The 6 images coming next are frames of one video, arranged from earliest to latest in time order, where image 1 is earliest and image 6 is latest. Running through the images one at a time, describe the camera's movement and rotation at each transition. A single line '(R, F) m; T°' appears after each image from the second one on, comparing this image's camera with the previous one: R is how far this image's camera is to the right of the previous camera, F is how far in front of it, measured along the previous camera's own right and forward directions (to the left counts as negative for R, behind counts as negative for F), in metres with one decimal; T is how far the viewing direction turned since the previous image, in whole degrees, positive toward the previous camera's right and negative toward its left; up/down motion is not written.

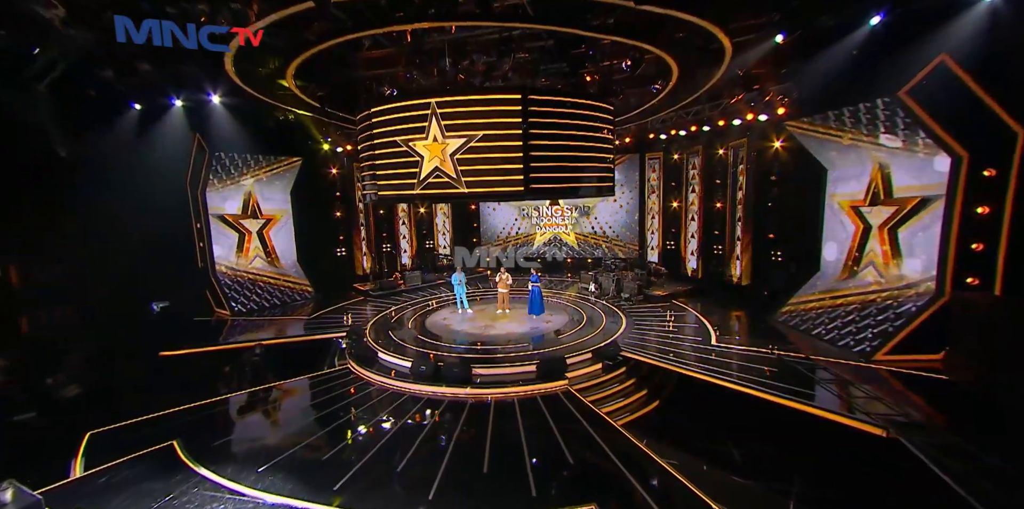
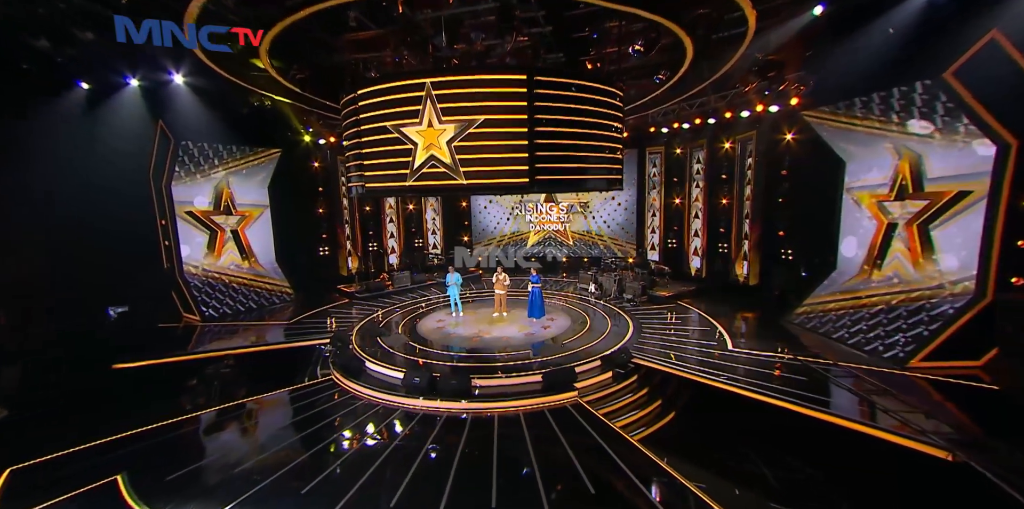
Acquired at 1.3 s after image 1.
(-0.2, +0.5) m; +2°
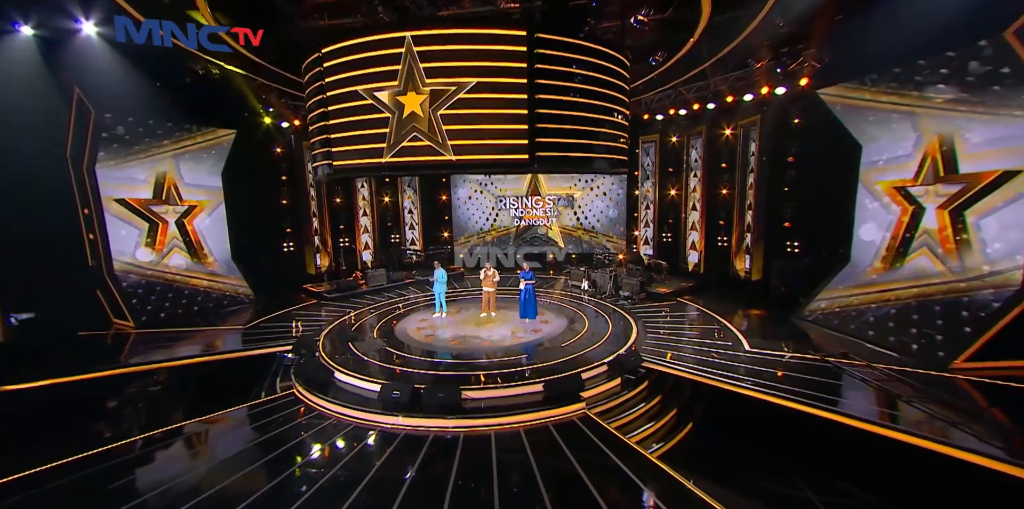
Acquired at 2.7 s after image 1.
(-0.2, +0.7) m; +4°
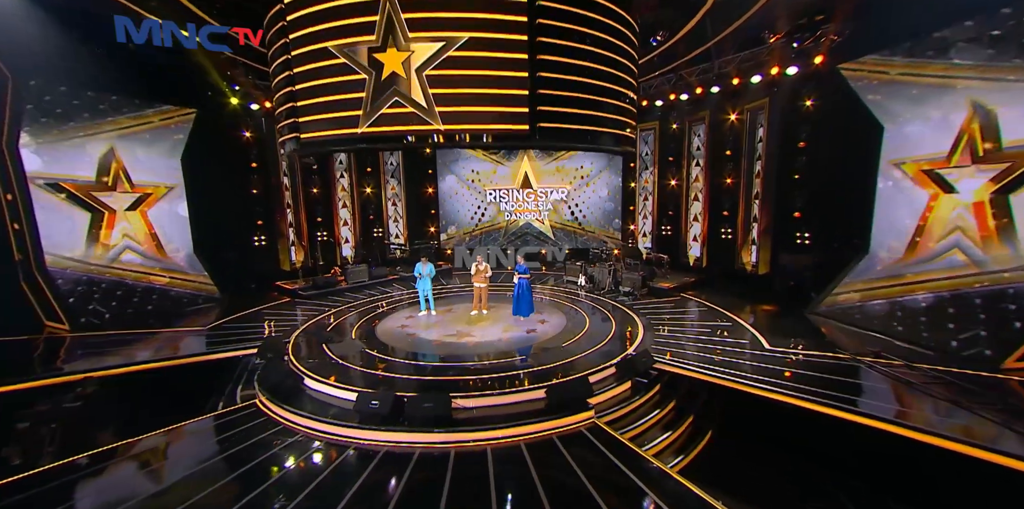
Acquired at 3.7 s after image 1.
(-0.1, +0.6) m; +2°
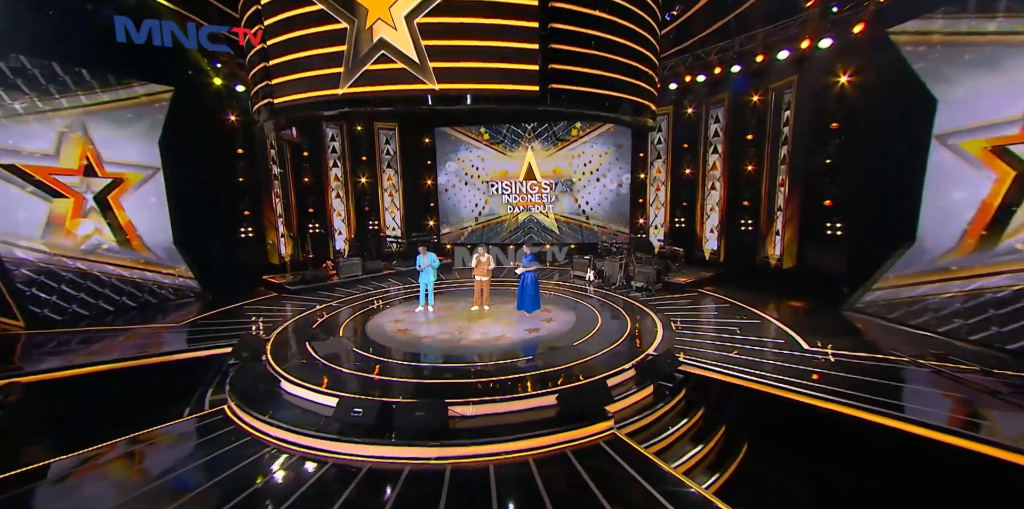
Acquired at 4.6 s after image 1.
(0.0, +0.5) m; 0°
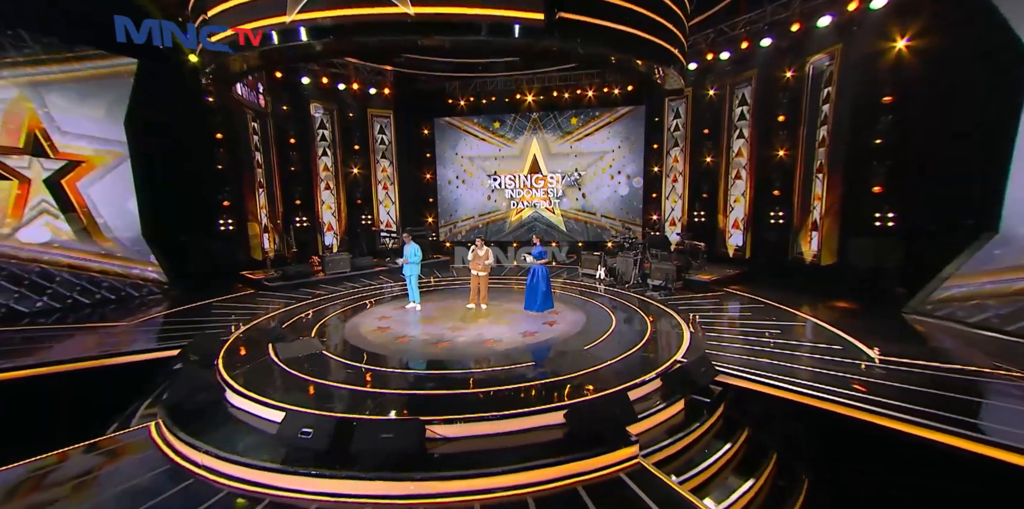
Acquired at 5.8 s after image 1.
(+0.1, +0.7) m; -1°
